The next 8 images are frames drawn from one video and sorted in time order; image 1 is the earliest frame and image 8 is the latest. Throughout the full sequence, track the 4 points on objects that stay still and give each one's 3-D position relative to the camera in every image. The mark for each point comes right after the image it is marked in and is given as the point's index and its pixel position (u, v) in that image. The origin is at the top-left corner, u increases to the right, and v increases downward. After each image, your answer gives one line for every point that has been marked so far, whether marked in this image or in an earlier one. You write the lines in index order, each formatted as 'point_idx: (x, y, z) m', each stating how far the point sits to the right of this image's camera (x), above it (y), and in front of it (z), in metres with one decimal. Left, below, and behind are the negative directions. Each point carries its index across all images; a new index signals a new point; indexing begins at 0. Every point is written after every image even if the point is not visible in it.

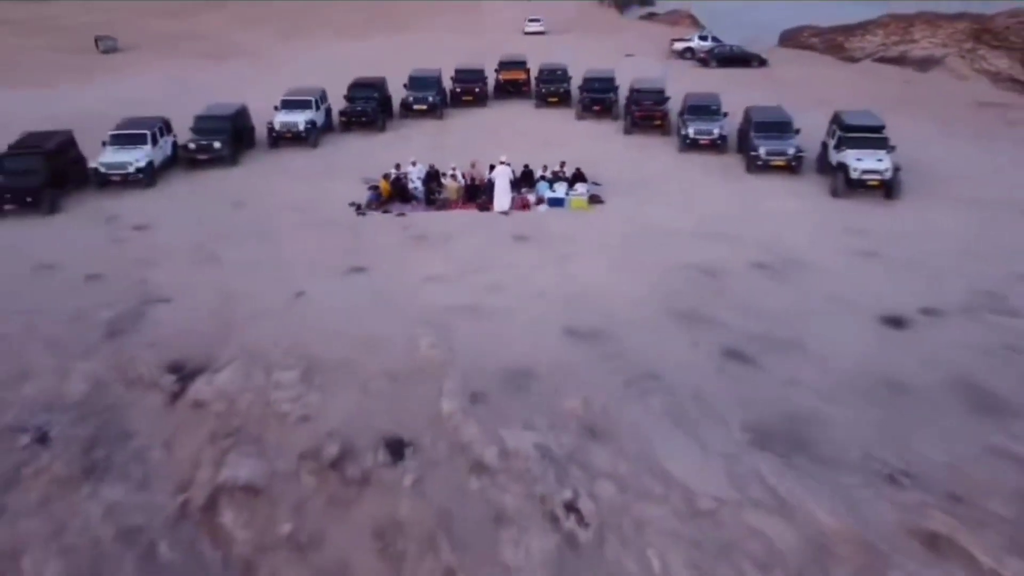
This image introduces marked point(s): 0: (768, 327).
0: (+1.1, -0.2, +6.5) m
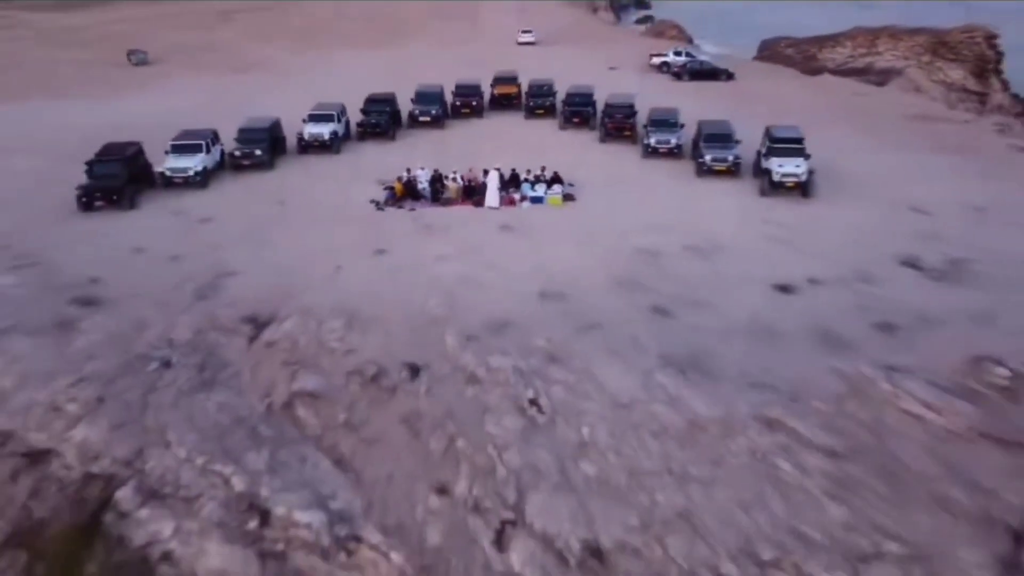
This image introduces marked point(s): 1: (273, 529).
0: (+1.0, 0.0, +8.7) m
1: (-0.9, -0.9, +5.8) m
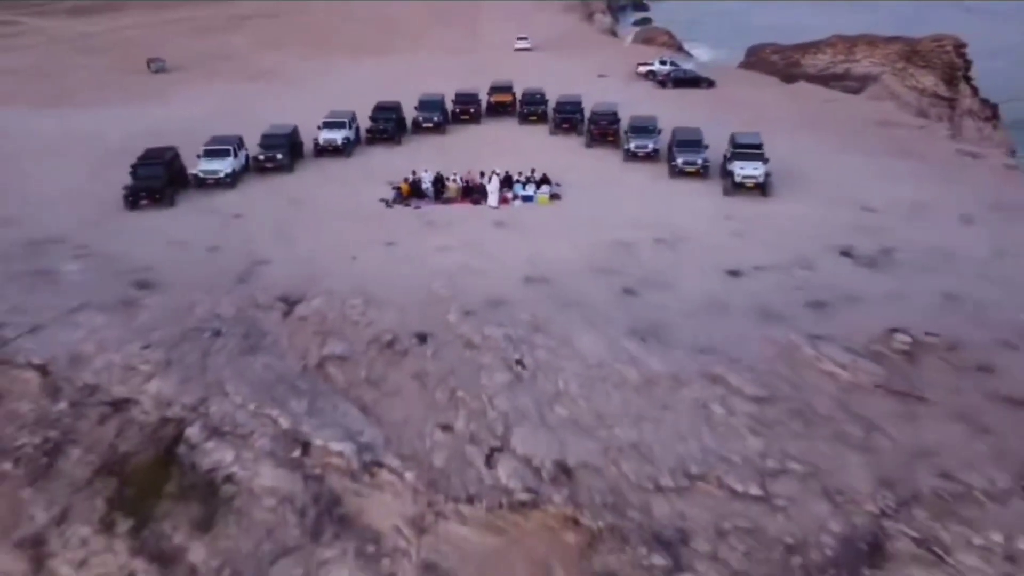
0: (+0.9, +0.1, +10.3) m
1: (-0.9, -0.8, +7.3) m
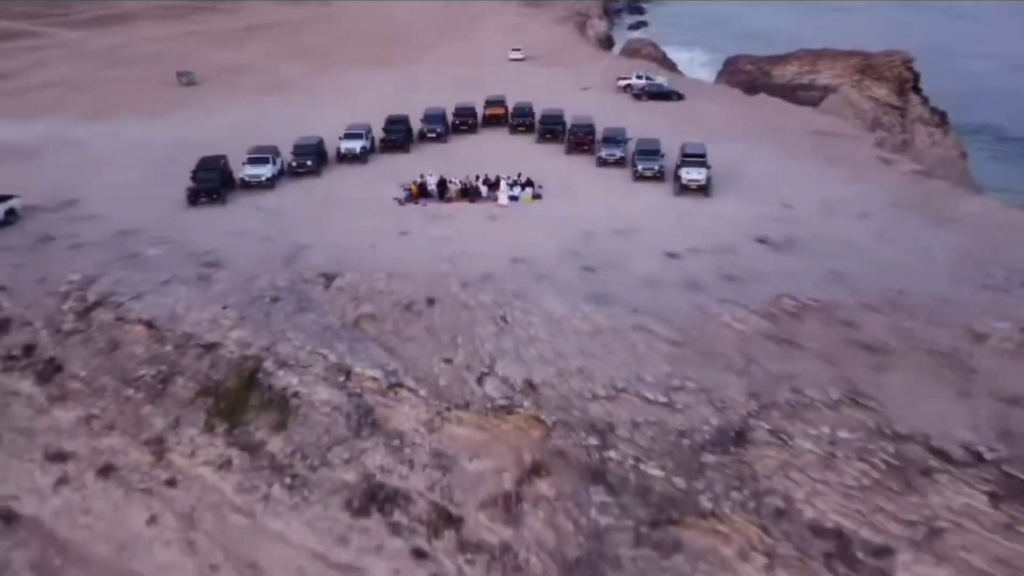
0: (+0.8, +0.3, +13.2) m
1: (-1.0, -0.6, +10.3) m
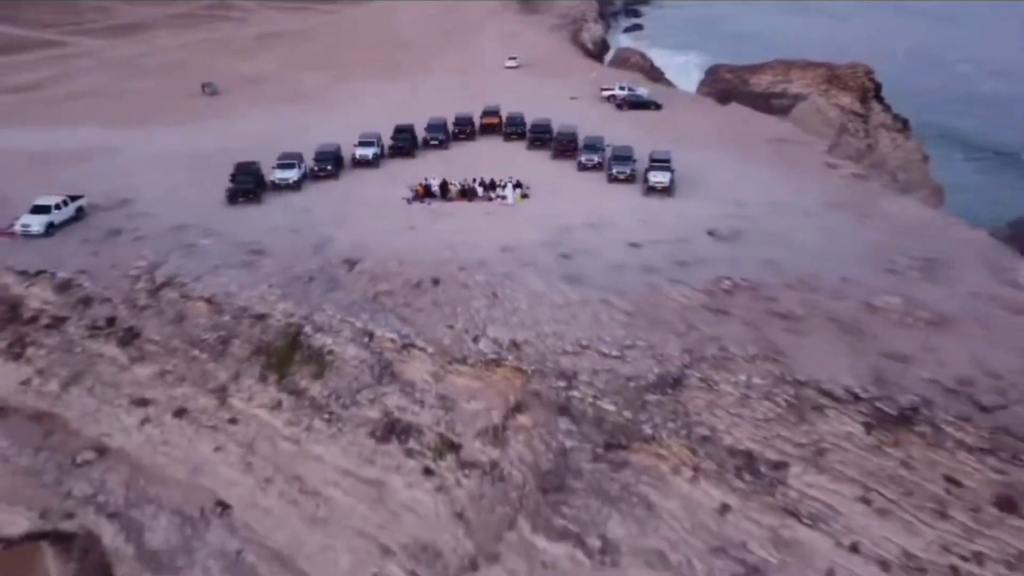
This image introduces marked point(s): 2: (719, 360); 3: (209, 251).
0: (+0.7, +0.4, +16.0) m
1: (-1.1, -0.4, +13.1) m
2: (+1.7, -0.6, +12.5) m
3: (-3.1, +0.4, +16.1) m
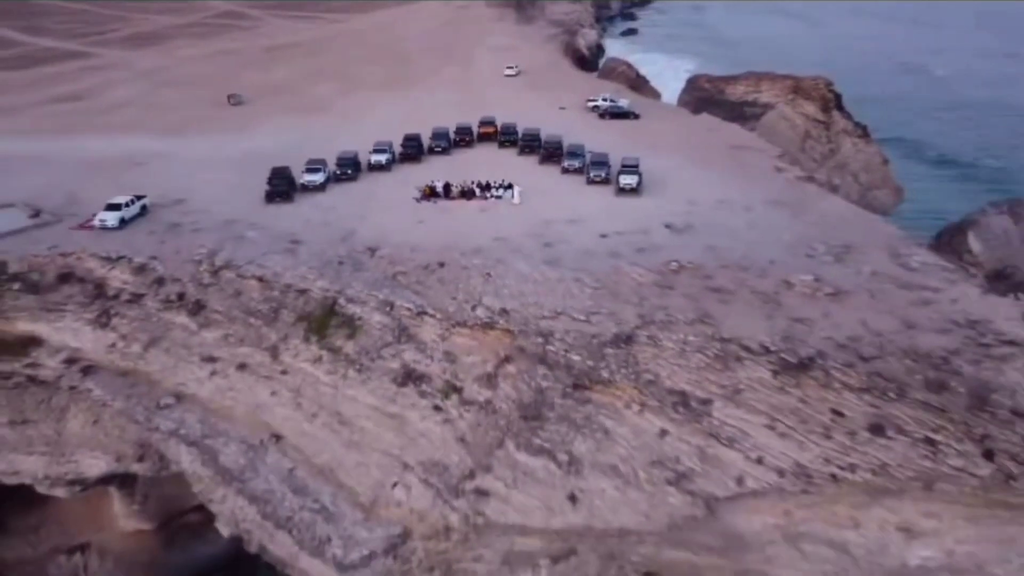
0: (+0.6, +0.6, +19.5) m
1: (-1.2, -0.2, +16.6) m
2: (+1.5, -0.4, +16.1) m
3: (-3.2, +0.6, +19.6) m
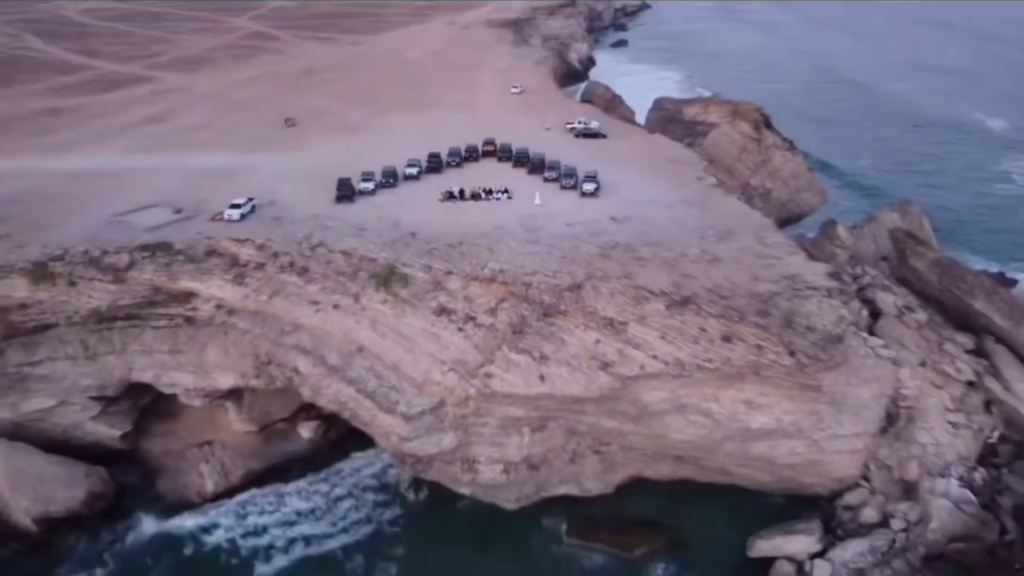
0: (+0.5, +1.1, +29.1) m
1: (-1.3, +0.3, +26.1) m
2: (+1.5, +0.2, +25.6) m
3: (-3.3, +1.1, +29.1) m
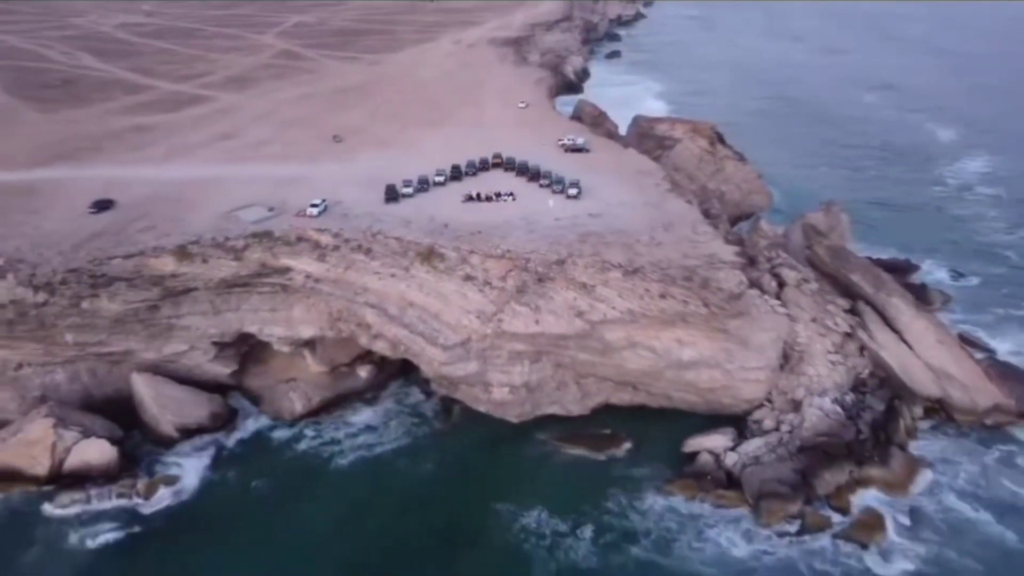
0: (+0.6, +1.7, +40.2) m
1: (-1.2, +0.9, +37.2) m
2: (+1.6, +0.8, +36.7) m
3: (-3.2, +1.7, +40.2) m
